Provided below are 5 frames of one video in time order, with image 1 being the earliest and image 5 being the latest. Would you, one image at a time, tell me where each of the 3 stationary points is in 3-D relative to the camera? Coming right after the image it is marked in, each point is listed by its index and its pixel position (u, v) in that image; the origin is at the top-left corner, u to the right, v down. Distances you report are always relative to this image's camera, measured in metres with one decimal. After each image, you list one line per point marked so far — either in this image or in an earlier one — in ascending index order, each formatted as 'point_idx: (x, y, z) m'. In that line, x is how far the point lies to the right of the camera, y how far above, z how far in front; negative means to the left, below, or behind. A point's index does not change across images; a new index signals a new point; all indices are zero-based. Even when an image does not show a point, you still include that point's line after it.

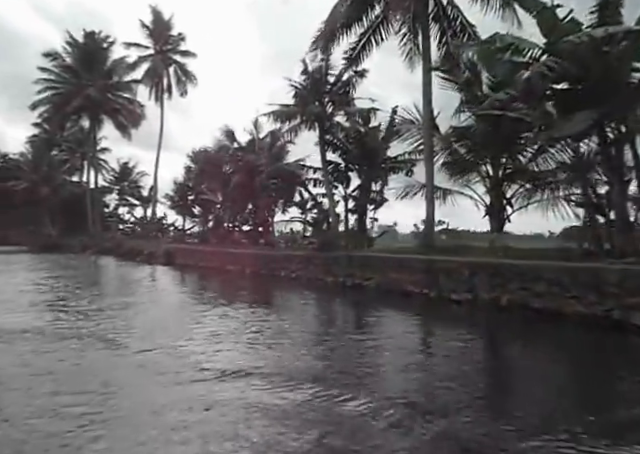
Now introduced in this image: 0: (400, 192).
0: (+2.4, +1.0, +15.8) m
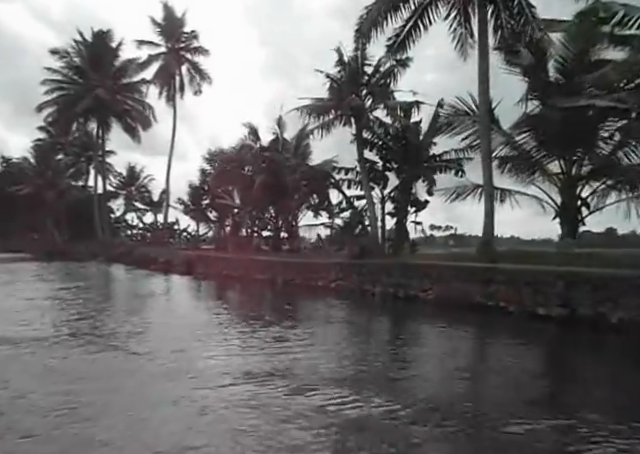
0: (+3.5, +0.9, +14.3) m
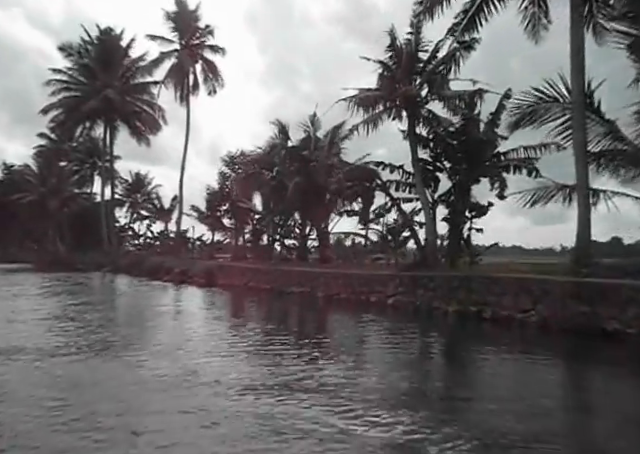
0: (+4.8, +0.8, +12.3) m
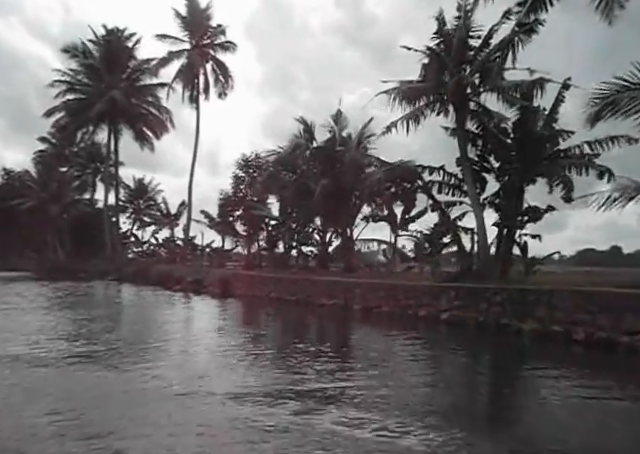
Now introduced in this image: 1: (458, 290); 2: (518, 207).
0: (+5.7, +0.7, +10.9) m
1: (+2.8, -1.4, +11.1) m
2: (+4.9, +0.6, +13.2) m
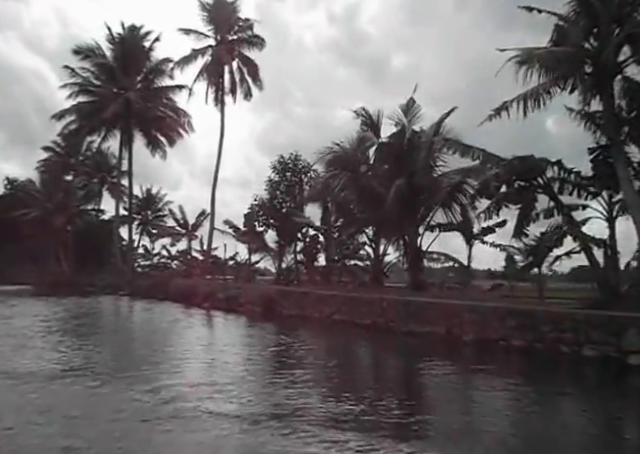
0: (+7.7, +0.6, +7.9) m
1: (+4.8, -1.5, +8.1) m
2: (+6.9, +0.4, +10.2) m
